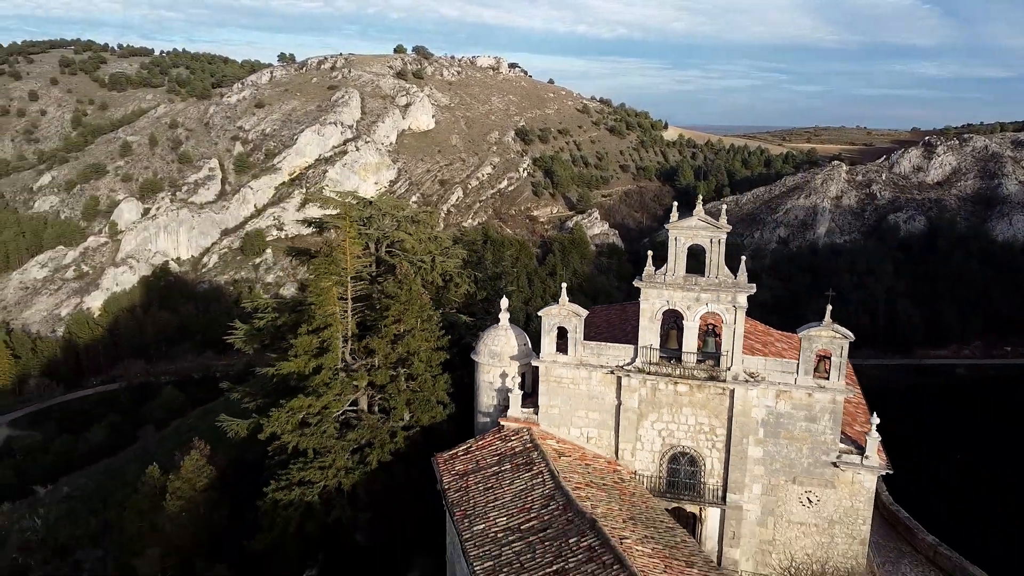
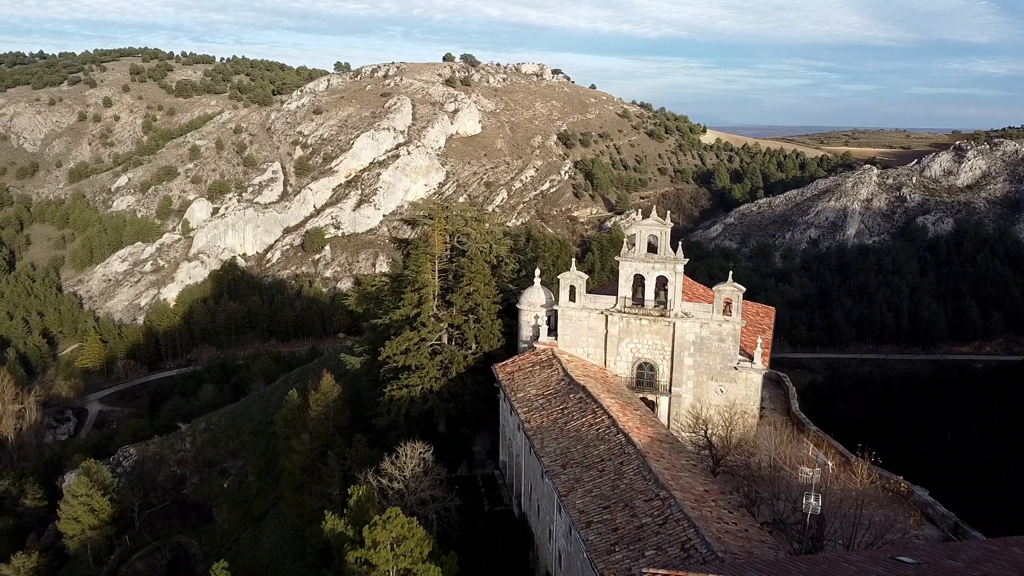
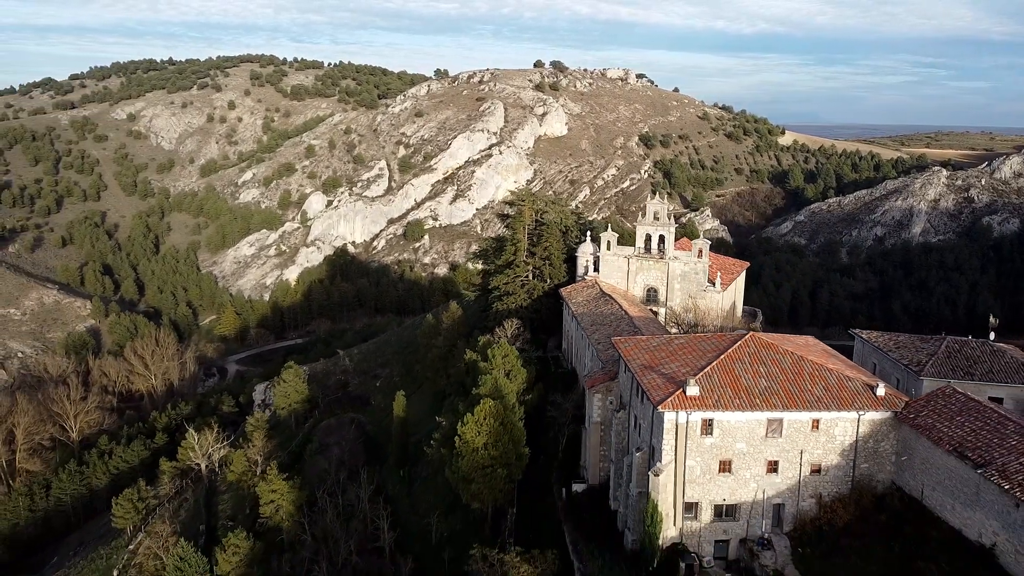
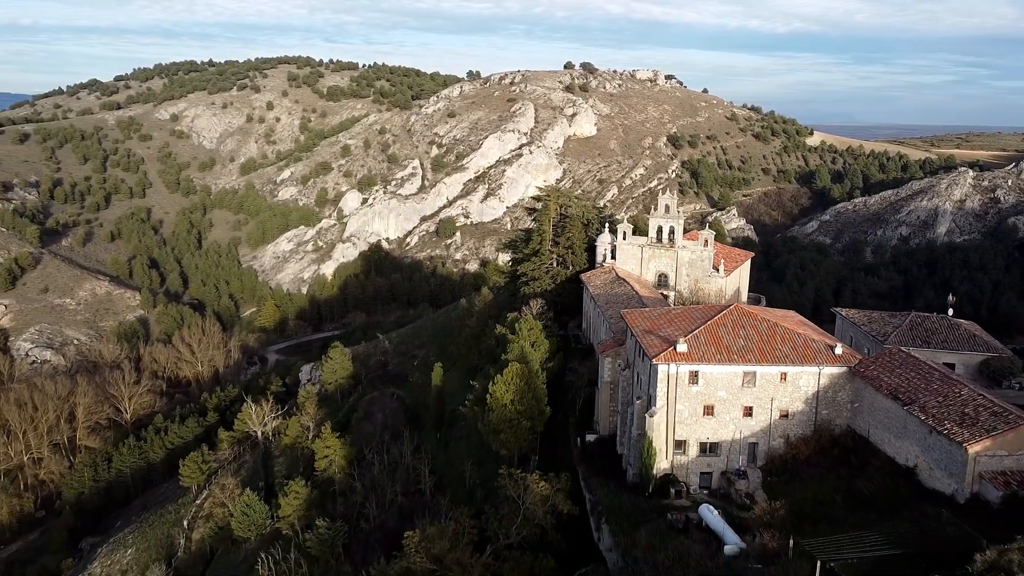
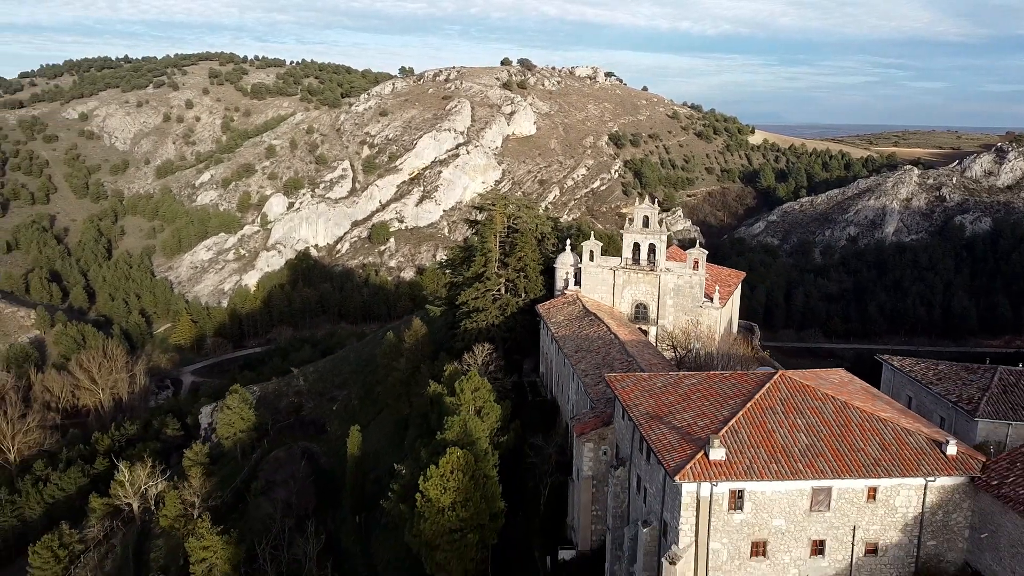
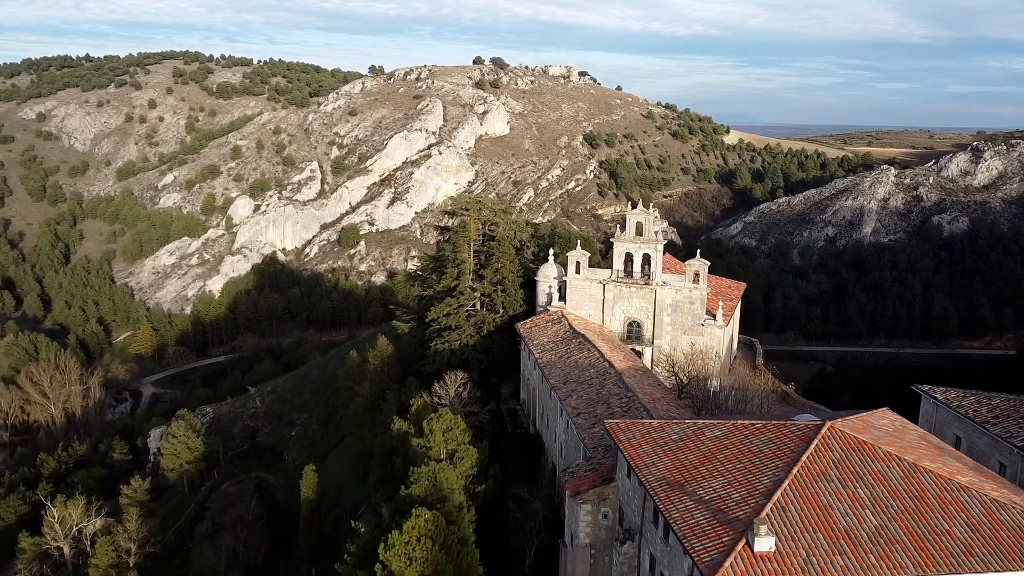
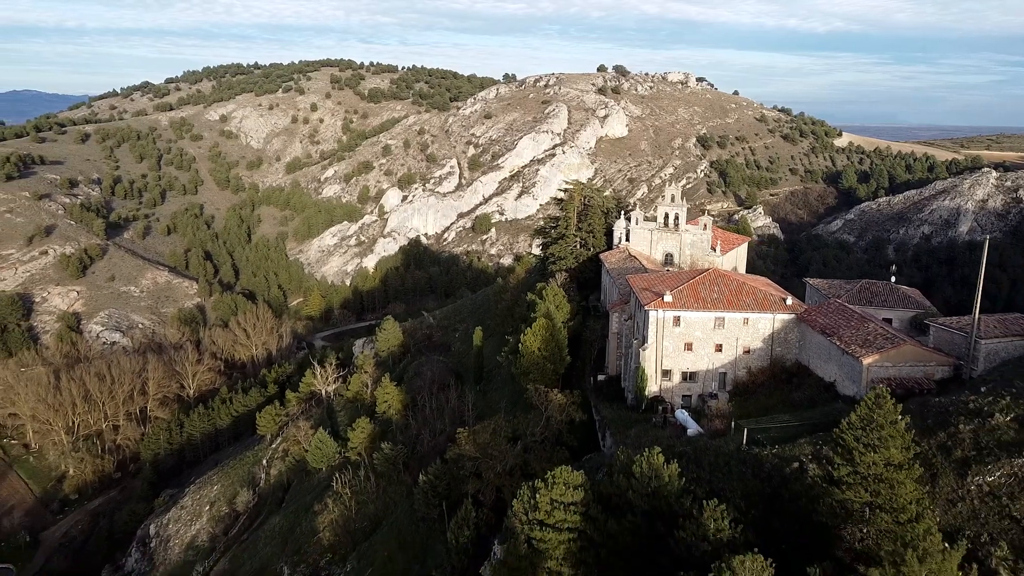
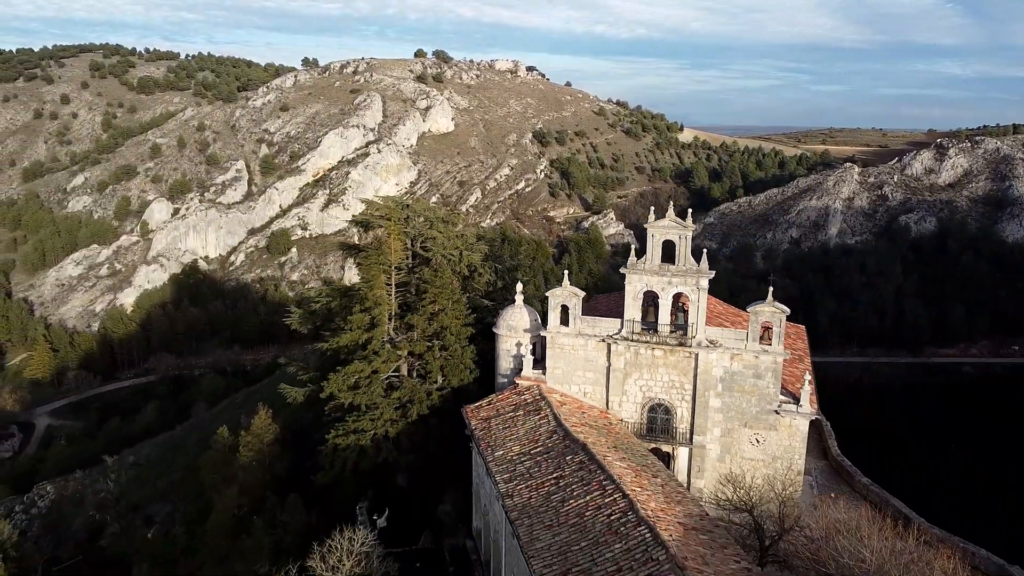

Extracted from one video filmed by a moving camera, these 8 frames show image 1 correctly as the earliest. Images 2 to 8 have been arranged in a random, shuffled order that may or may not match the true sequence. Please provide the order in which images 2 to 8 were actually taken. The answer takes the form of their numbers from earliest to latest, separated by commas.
8, 2, 6, 5, 3, 4, 7
